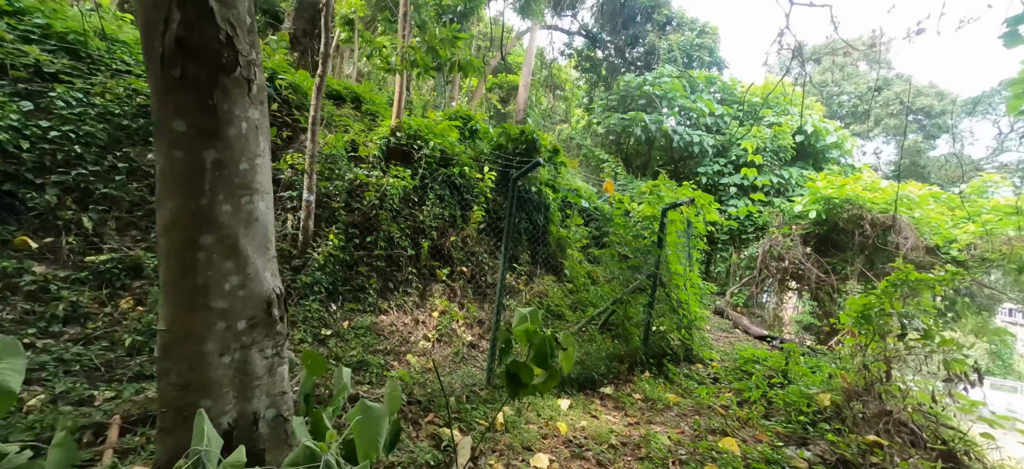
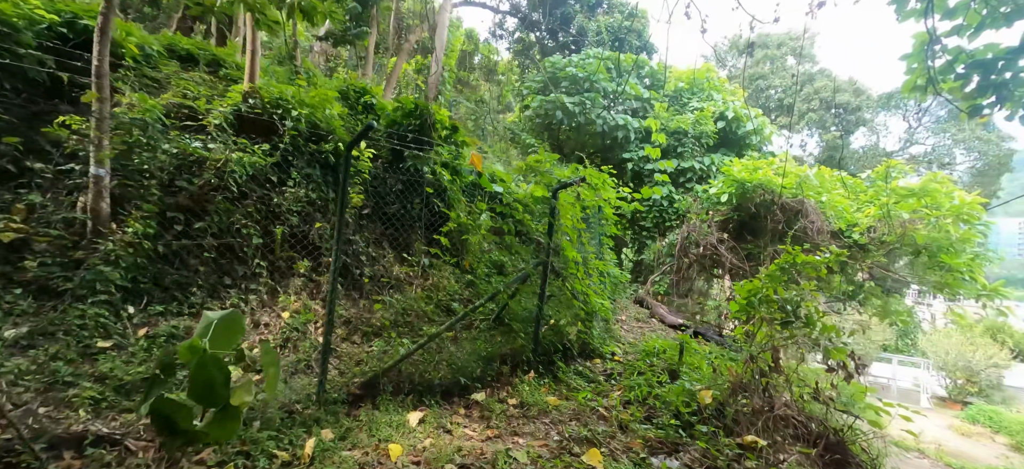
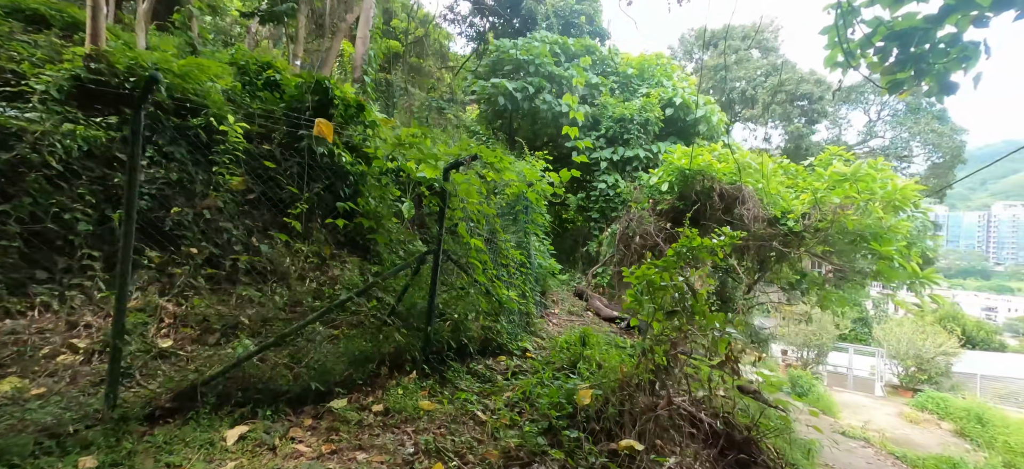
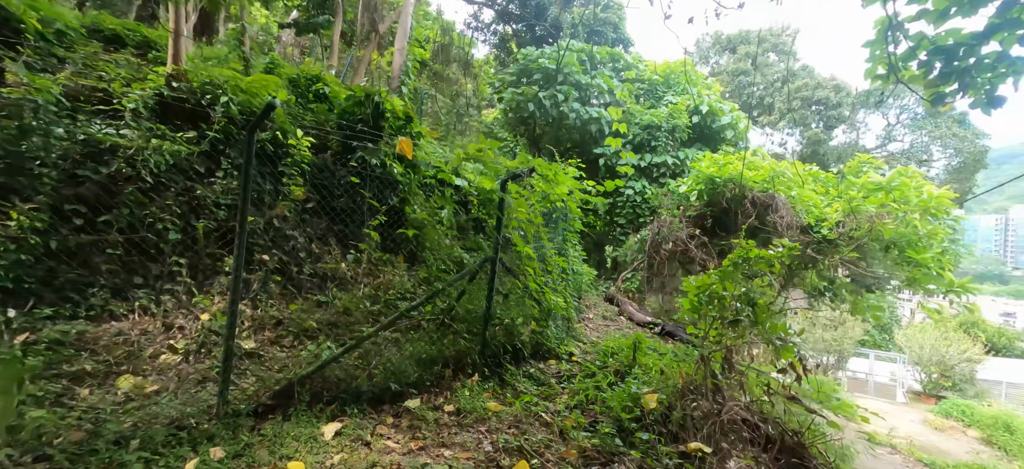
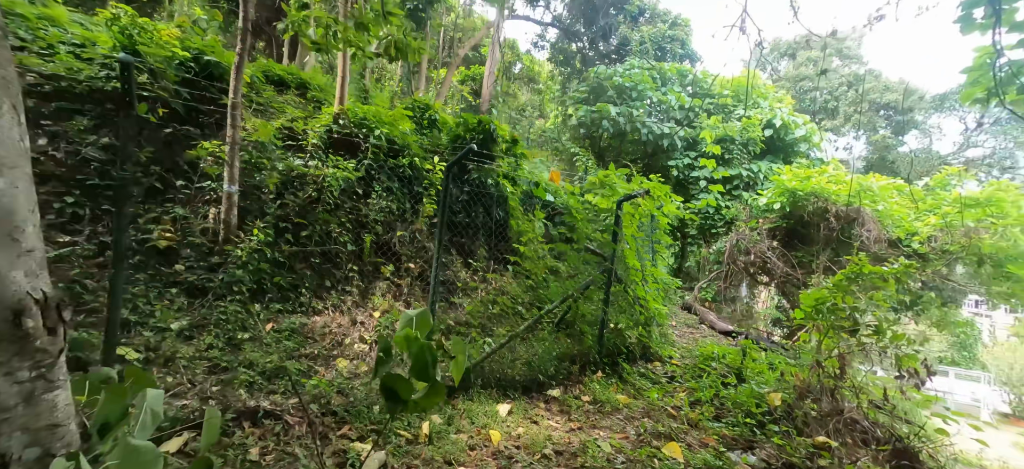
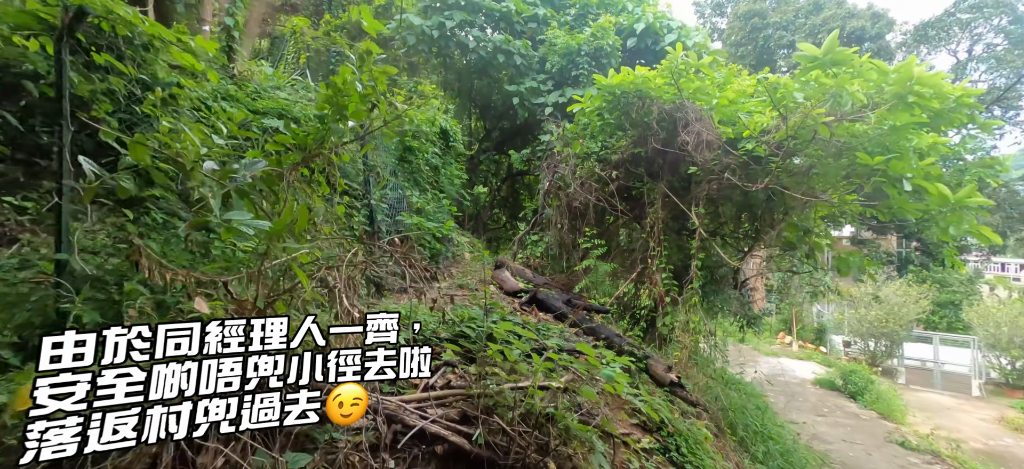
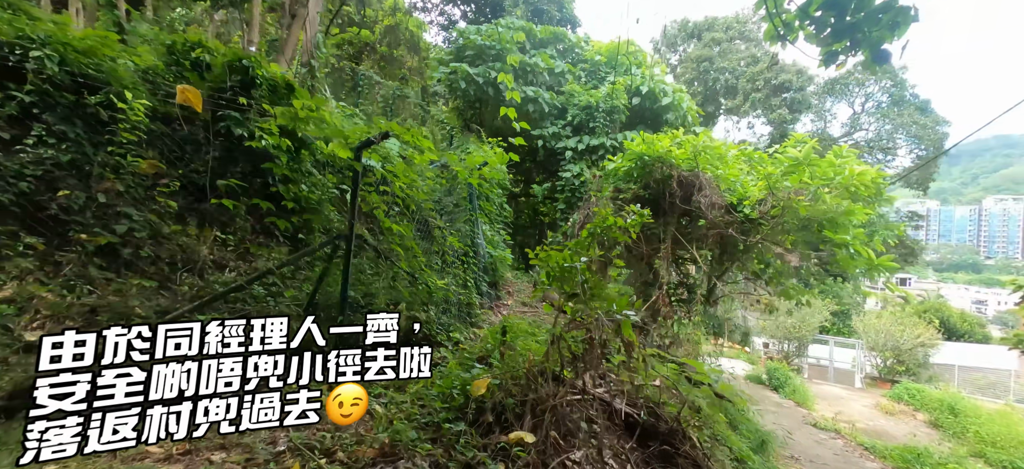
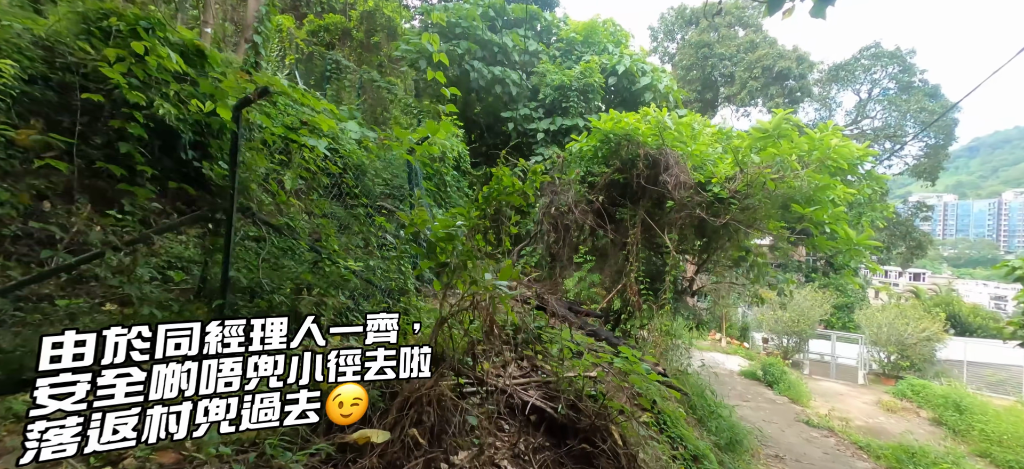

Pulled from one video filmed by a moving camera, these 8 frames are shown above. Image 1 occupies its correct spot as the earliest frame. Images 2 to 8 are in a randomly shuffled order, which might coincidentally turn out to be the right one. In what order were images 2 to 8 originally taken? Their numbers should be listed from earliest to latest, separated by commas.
5, 2, 4, 3, 7, 8, 6
